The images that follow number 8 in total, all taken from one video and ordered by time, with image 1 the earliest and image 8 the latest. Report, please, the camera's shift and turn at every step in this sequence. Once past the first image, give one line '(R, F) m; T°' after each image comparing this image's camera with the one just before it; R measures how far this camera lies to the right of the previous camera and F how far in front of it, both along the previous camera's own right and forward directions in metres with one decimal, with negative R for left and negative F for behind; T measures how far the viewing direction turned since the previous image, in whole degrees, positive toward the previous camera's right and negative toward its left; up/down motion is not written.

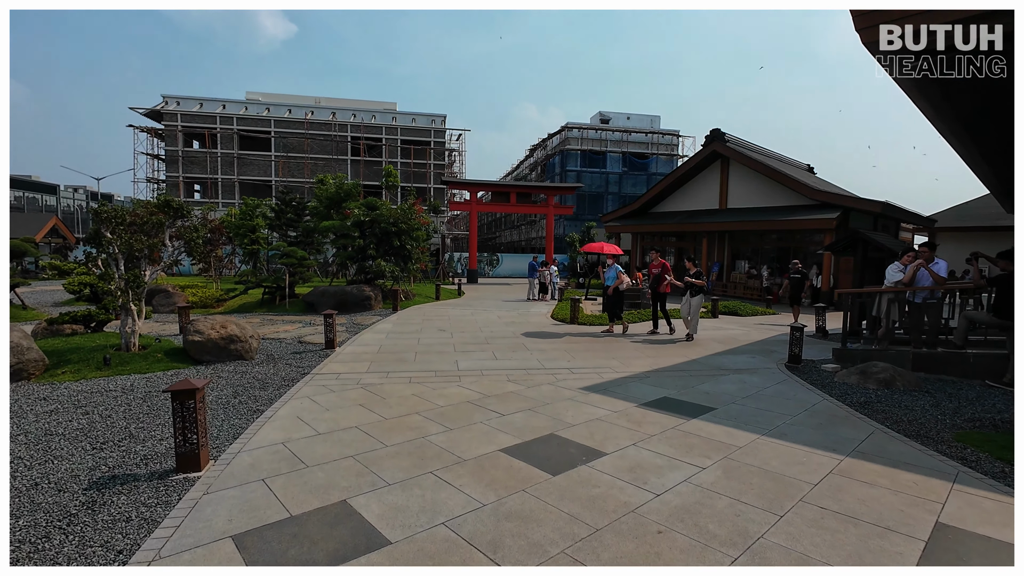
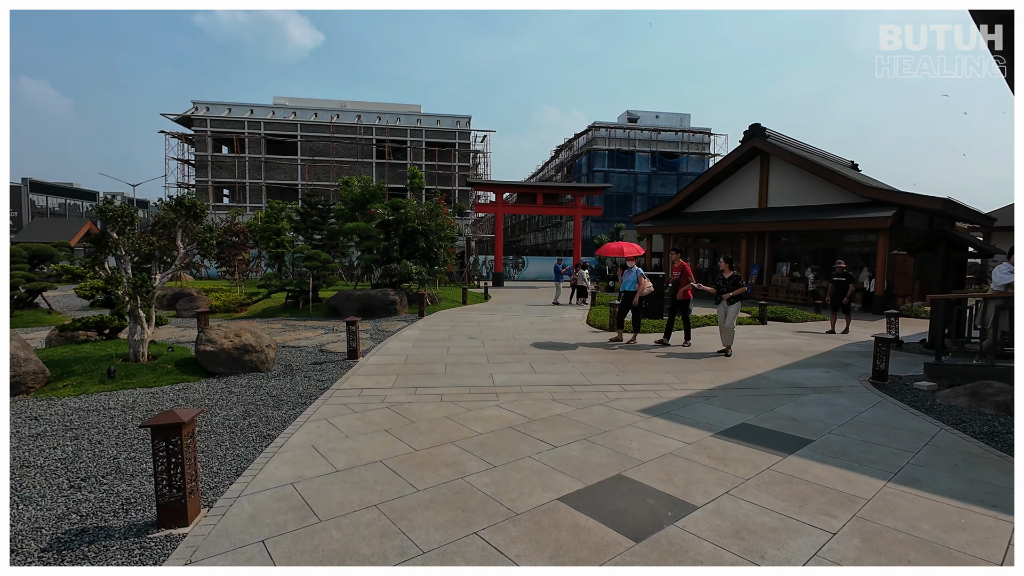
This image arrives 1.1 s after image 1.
(-0.3, +0.8) m; -3°
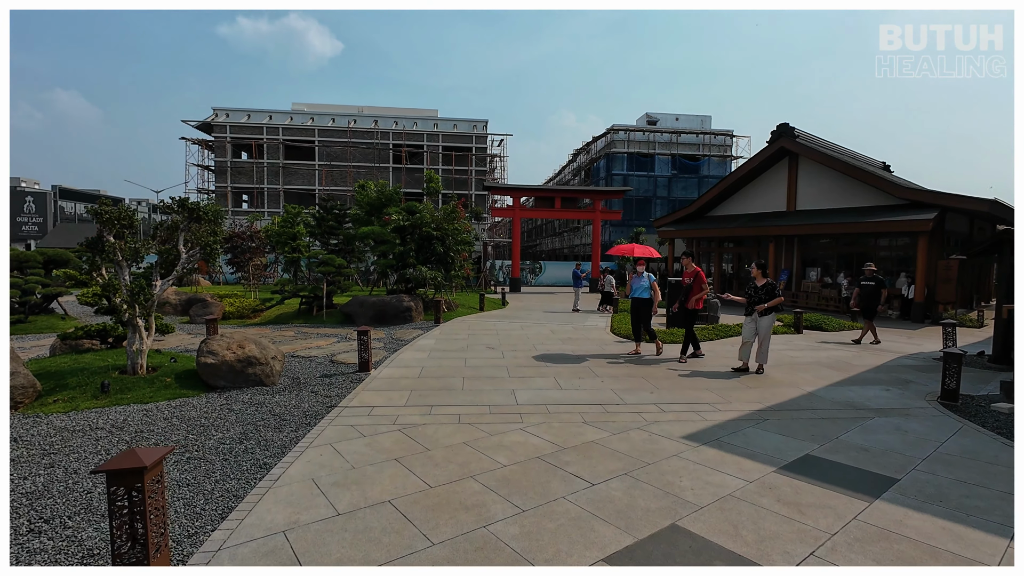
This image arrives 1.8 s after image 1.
(-0.1, +0.6) m; -2°
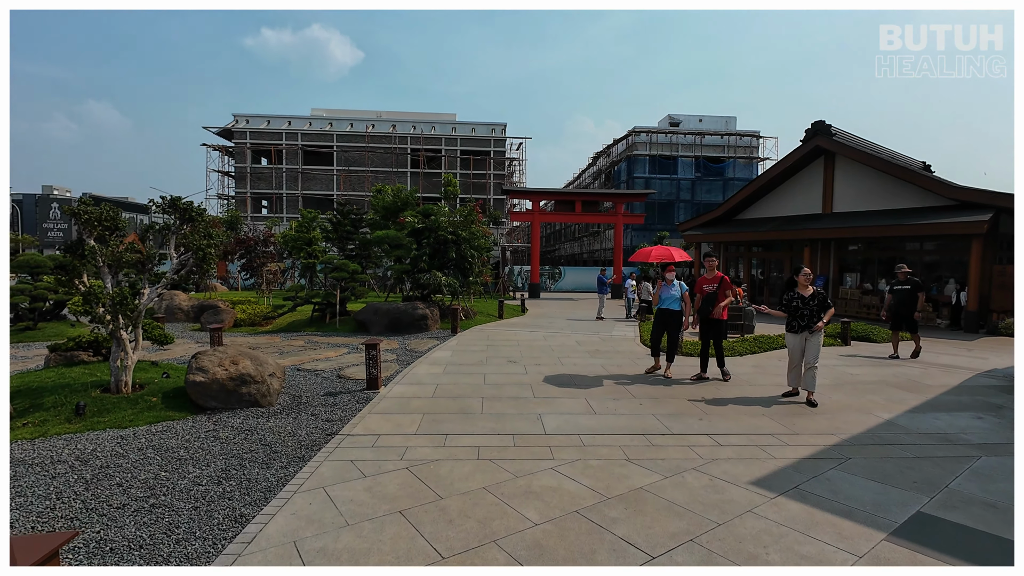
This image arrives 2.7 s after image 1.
(-0.1, +0.8) m; -2°
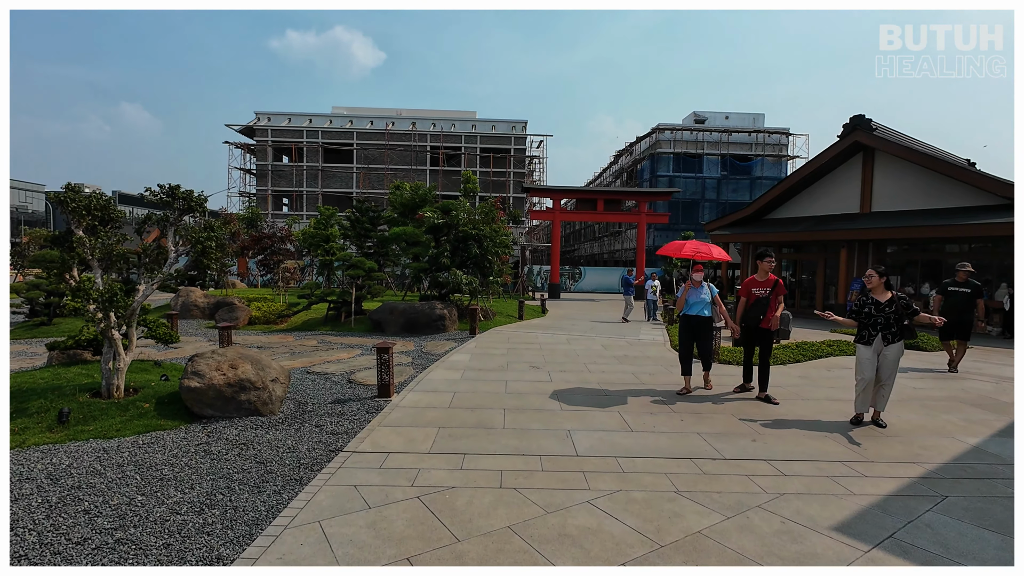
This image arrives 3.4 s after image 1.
(-0.1, +0.6) m; -2°
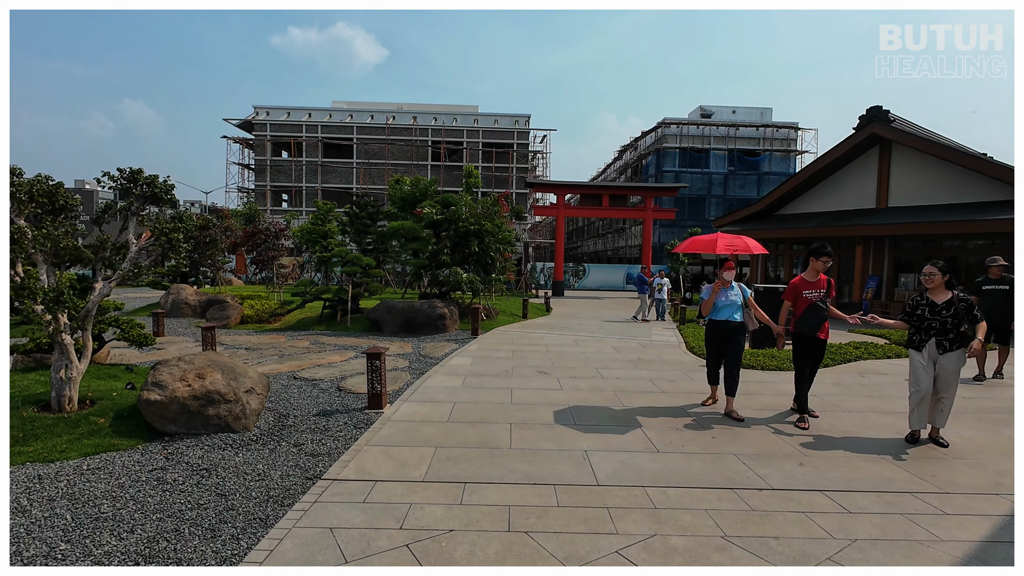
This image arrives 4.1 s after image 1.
(-0.1, +0.7) m; 0°
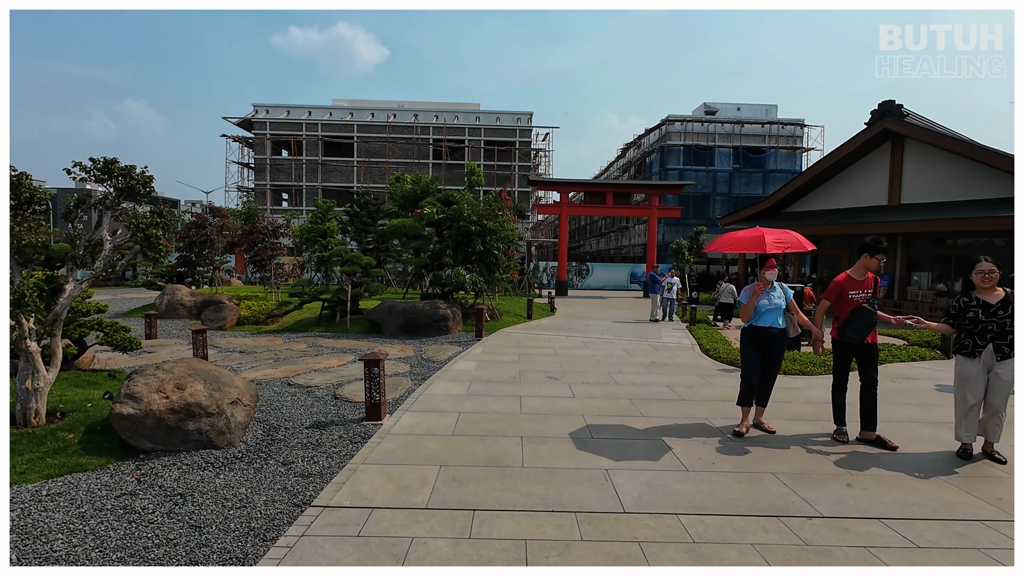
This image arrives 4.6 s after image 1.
(-0.1, +0.4) m; 0°
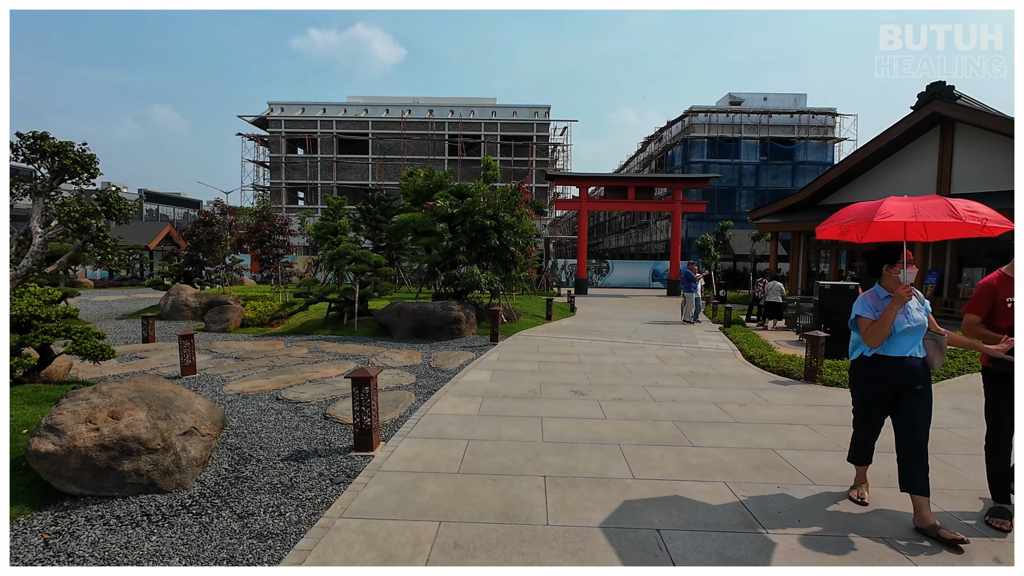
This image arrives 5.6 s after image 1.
(0.0, +0.9) m; -2°
